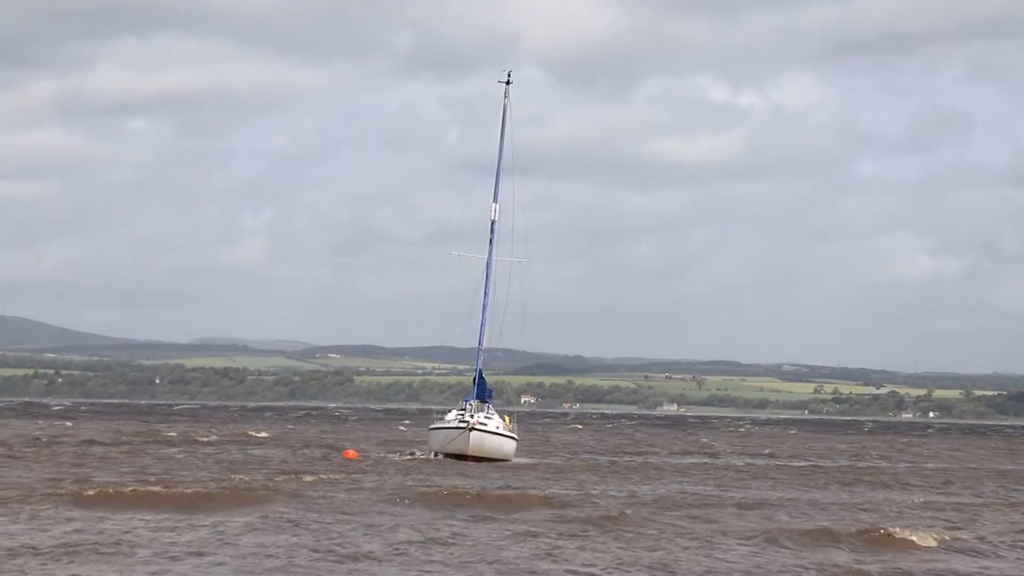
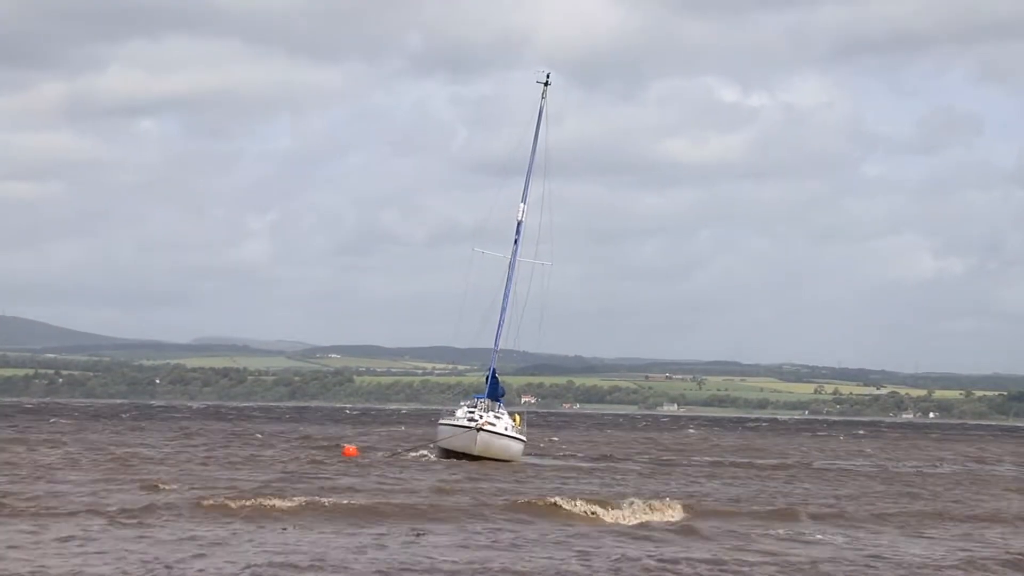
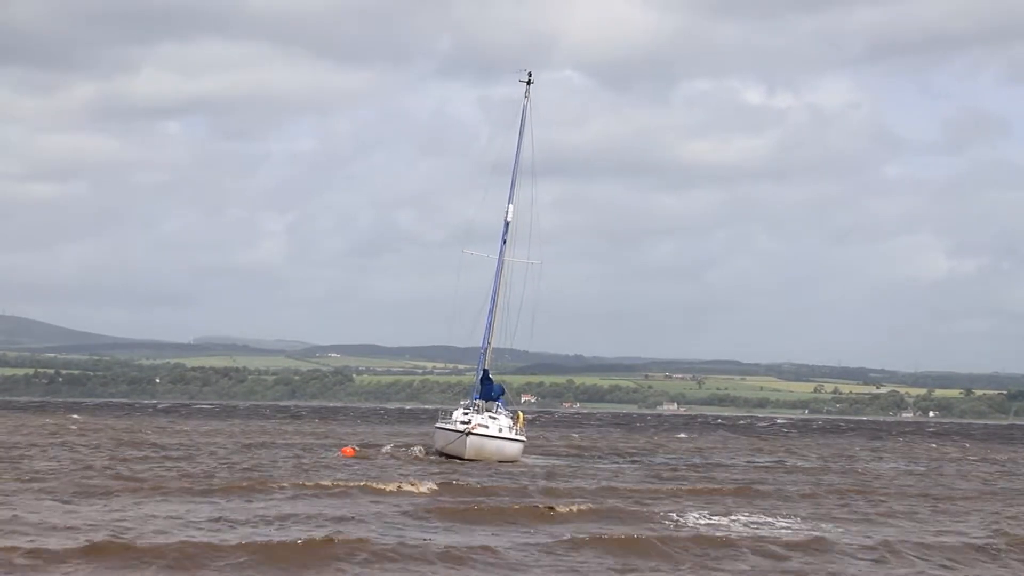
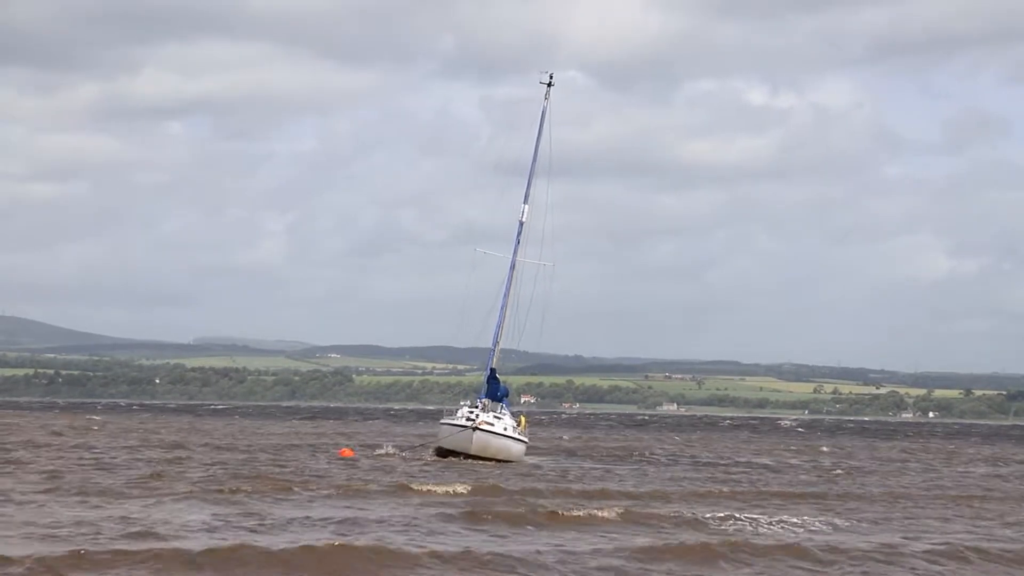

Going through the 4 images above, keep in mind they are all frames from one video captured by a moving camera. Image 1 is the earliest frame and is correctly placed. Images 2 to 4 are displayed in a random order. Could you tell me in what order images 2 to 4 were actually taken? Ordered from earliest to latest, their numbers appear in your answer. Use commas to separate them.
2, 3, 4
